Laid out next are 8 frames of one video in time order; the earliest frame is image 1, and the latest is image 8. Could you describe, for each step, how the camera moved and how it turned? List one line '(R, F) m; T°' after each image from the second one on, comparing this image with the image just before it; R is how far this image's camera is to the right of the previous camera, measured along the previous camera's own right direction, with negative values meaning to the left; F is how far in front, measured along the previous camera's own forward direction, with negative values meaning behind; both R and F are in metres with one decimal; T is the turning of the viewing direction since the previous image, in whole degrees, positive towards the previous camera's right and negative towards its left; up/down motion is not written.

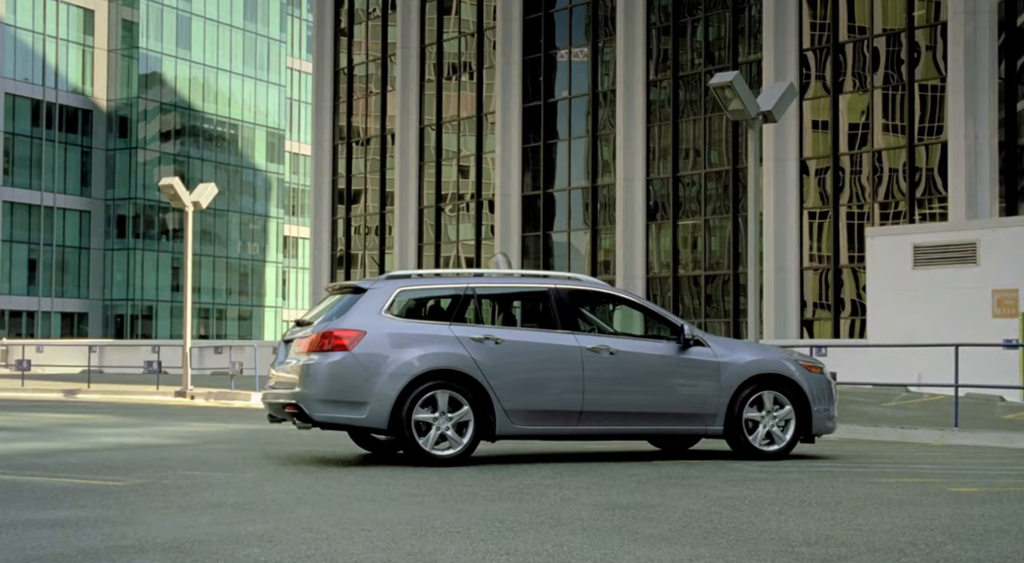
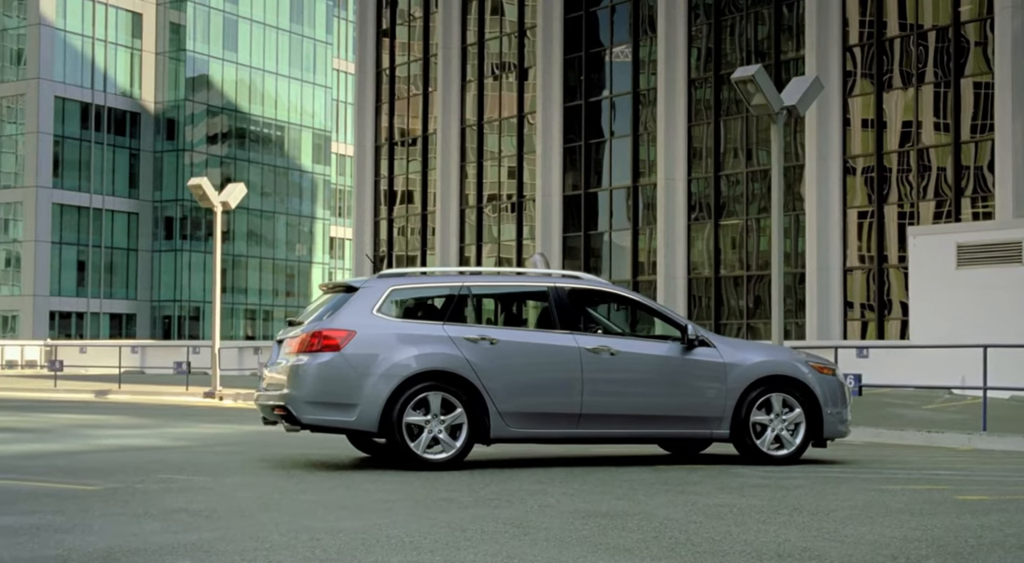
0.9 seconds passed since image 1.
(+0.4, +0.3) m; -2°
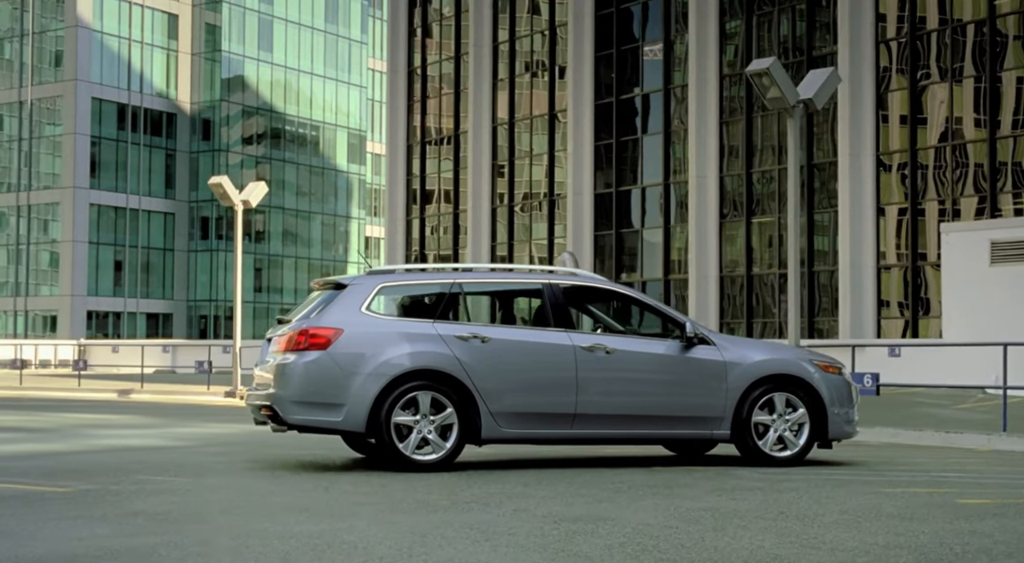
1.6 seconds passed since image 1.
(+0.3, +0.2) m; -2°
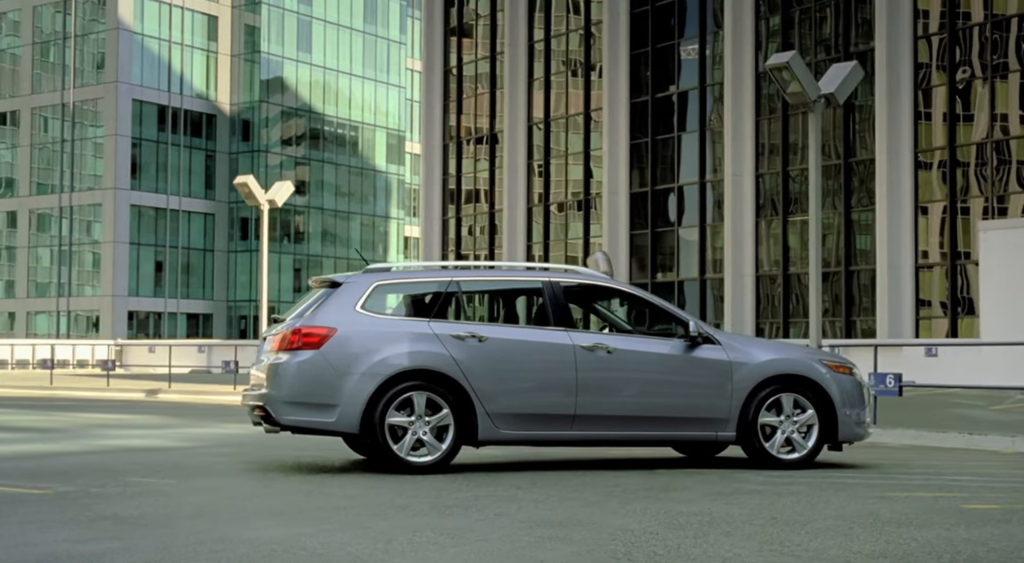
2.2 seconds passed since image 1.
(+0.3, +0.2) m; -2°
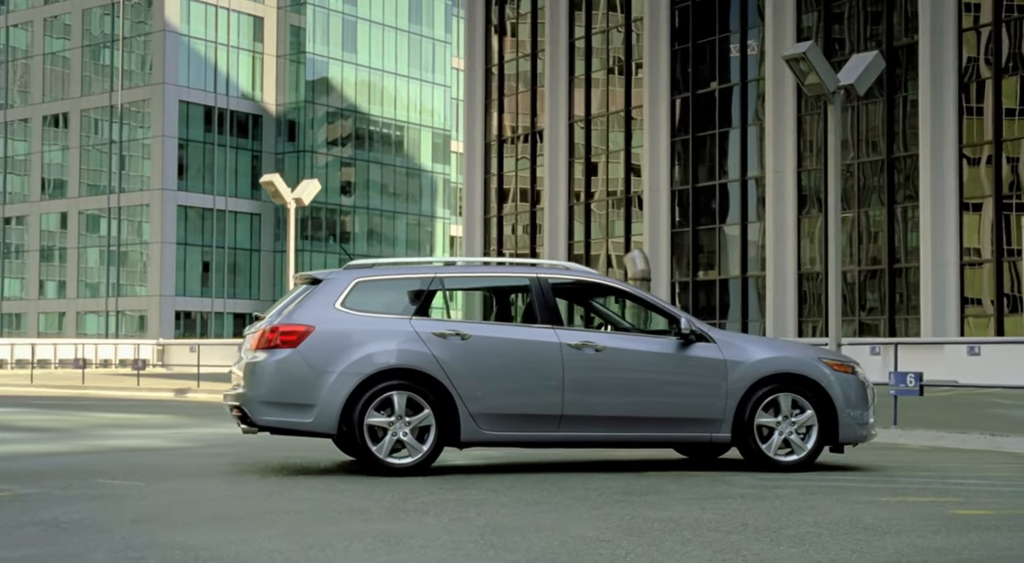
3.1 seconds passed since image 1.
(+0.5, +0.3) m; -2°
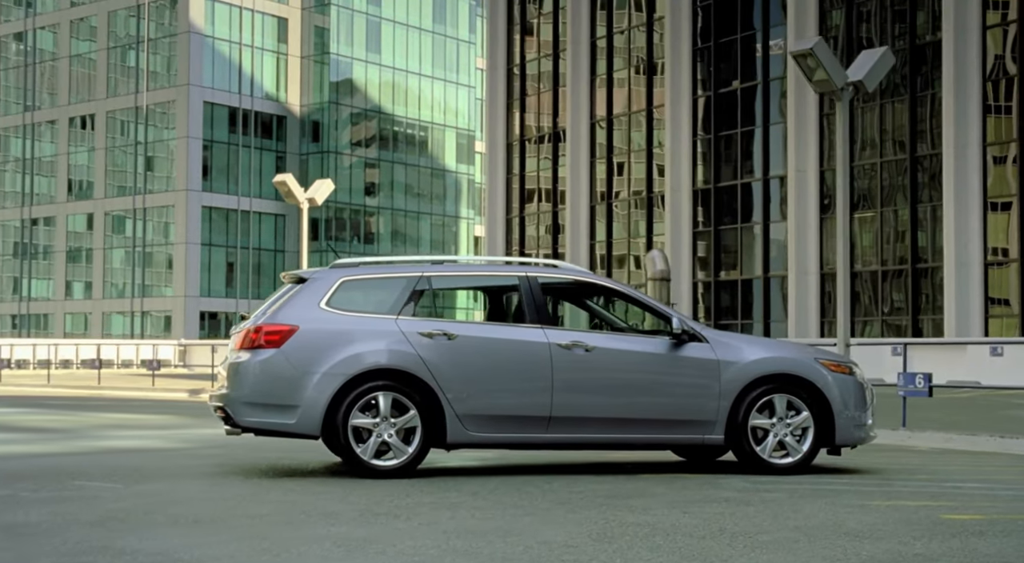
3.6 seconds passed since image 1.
(+0.3, +0.1) m; -1°
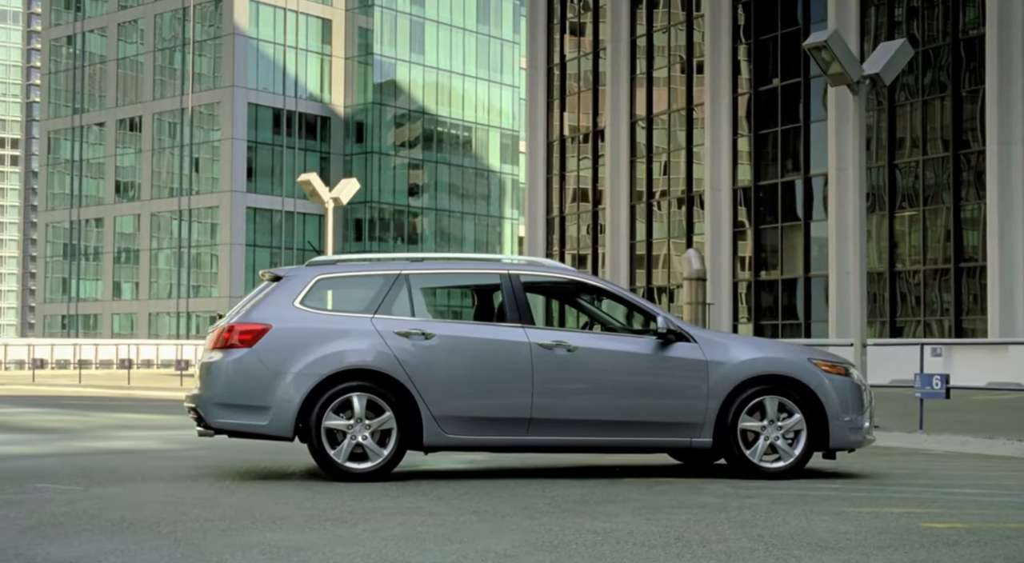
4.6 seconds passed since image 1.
(+0.5, +0.3) m; -2°
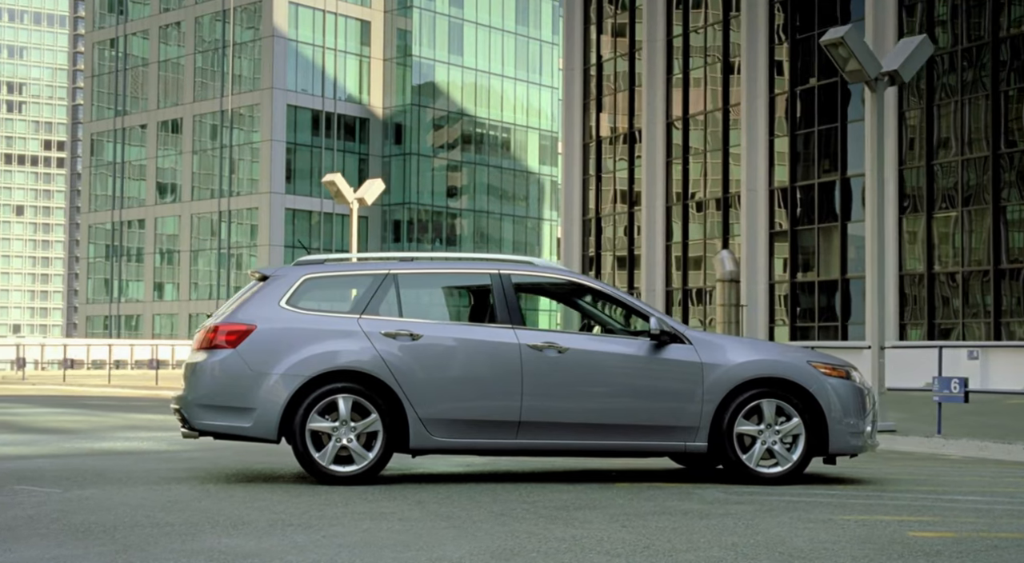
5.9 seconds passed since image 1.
(+0.4, +0.2) m; -2°
